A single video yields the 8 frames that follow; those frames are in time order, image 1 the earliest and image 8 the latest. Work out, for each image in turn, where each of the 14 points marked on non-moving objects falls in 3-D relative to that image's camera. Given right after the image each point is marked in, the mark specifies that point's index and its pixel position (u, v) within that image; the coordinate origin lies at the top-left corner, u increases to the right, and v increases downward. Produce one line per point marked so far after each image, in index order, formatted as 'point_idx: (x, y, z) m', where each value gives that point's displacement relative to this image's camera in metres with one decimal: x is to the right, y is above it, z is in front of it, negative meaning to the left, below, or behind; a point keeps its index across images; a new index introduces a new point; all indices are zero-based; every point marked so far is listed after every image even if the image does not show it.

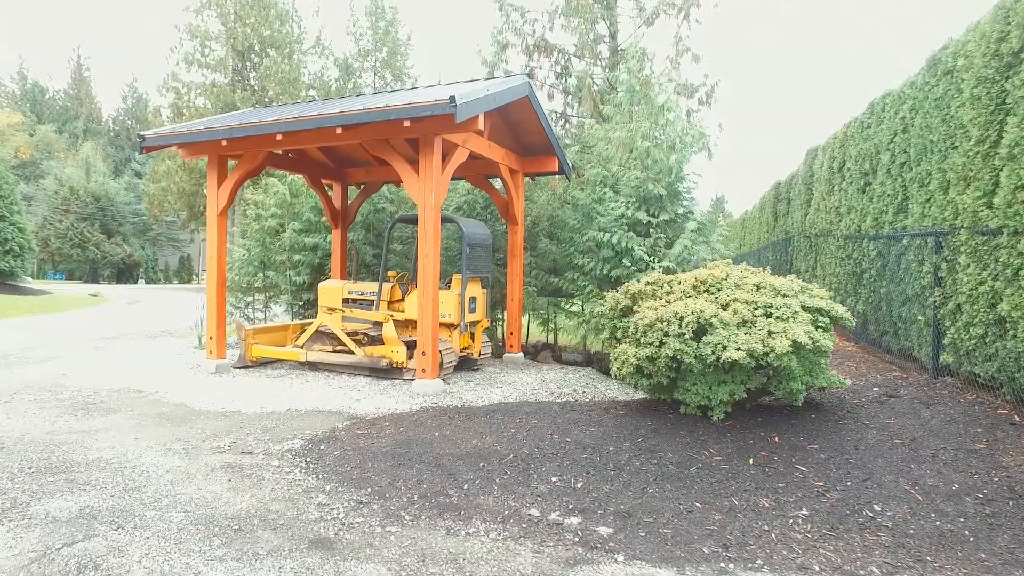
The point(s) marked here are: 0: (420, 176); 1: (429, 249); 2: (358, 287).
0: (-1.0, +1.2, +6.3) m
1: (-0.9, +0.4, +6.2) m
2: (-2.0, 0.0, +7.7) m
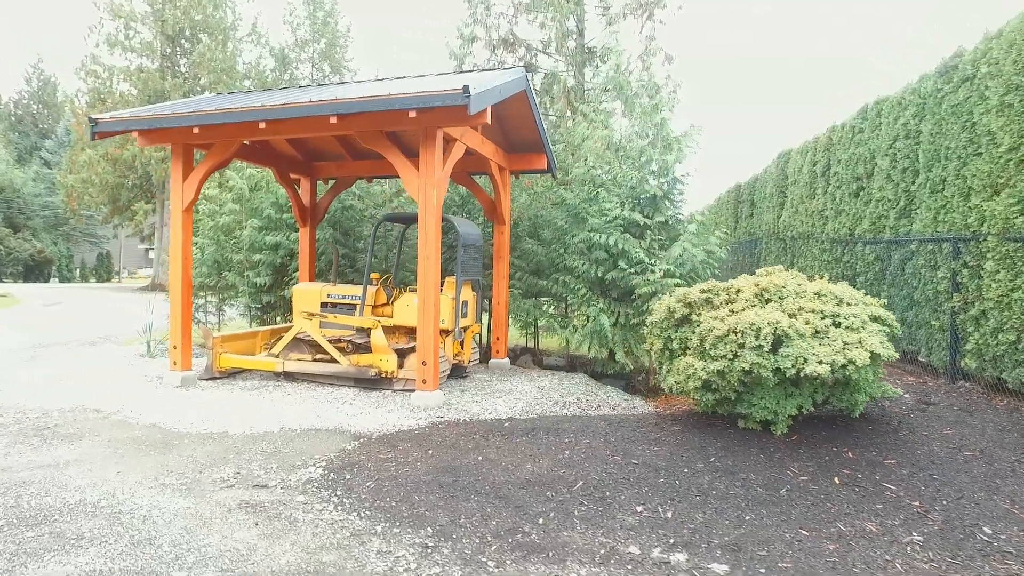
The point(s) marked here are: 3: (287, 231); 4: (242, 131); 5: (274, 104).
0: (-0.9, +1.2, +5.9) m
1: (-0.8, +0.4, +5.8) m
2: (-2.1, 0.0, +7.1) m
3: (-3.8, +1.0, +10.1) m
4: (-2.8, +1.6, +6.2) m
5: (-2.3, +1.8, +5.7) m
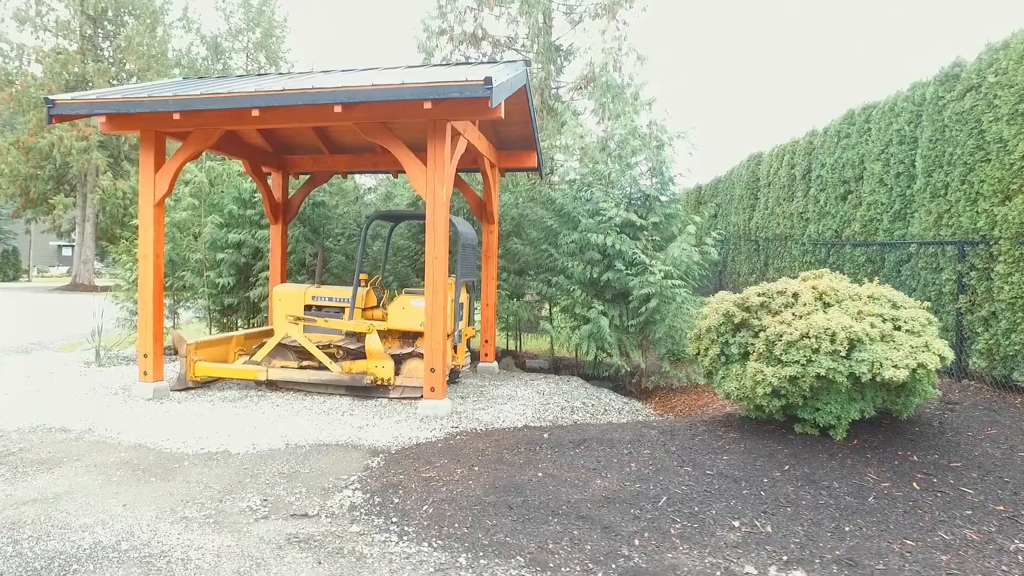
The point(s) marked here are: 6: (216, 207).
0: (-0.8, +1.1, +5.5) m
1: (-0.7, +0.3, +5.5) m
2: (-2.1, -0.1, +6.6) m
3: (-4.1, +0.9, +9.4) m
4: (-2.7, +1.6, +5.7) m
5: (-2.1, +1.7, +5.2) m
6: (-4.7, +1.3, +9.5) m
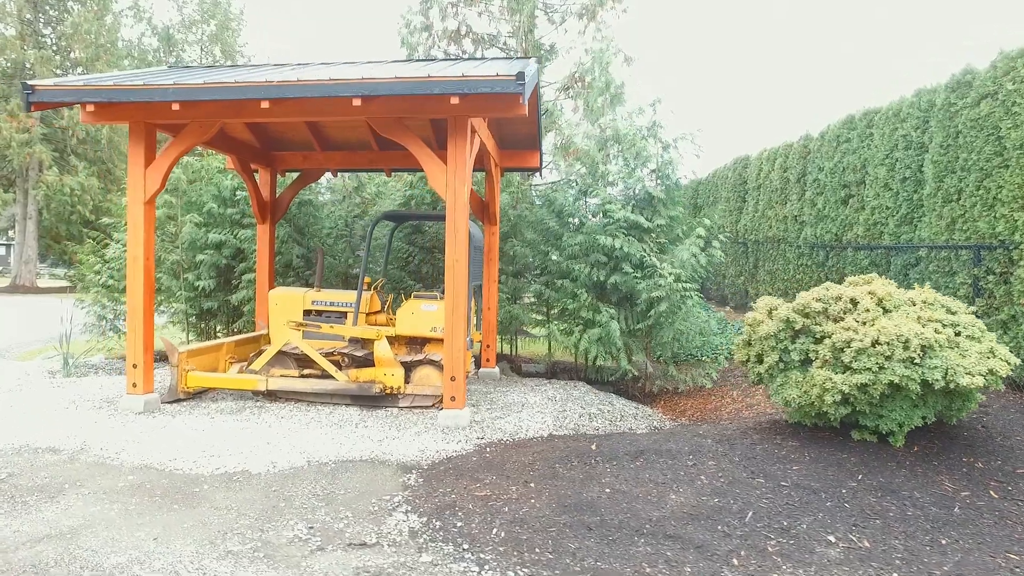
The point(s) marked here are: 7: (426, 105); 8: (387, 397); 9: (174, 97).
0: (-0.6, +1.1, +5.3) m
1: (-0.5, +0.3, +5.2) m
2: (-1.9, -0.1, +6.3) m
3: (-4.2, +0.9, +8.9) m
4: (-2.5, +1.6, +5.3) m
5: (-1.9, +1.7, +4.9) m
6: (-4.8, +1.3, +9.0) m
7: (-0.7, +1.6, +5.1) m
8: (-1.2, -1.1, +5.9) m
9: (-2.8, +1.6, +4.9) m
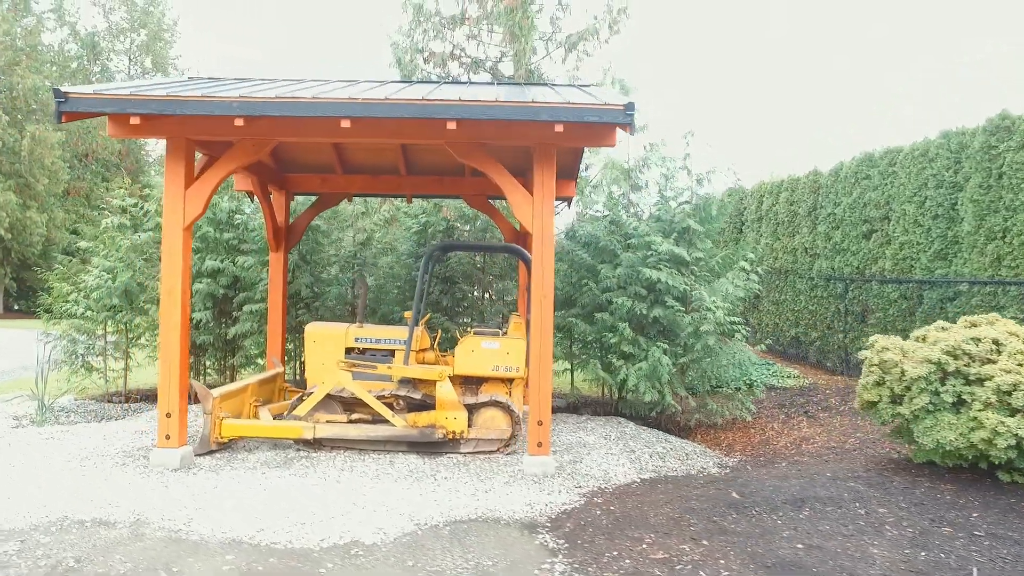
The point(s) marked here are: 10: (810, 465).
0: (+0.1, +0.8, +5.0) m
1: (+0.3, 0.0, +4.9) m
2: (-1.3, -0.4, +5.8) m
3: (-3.9, +0.4, +8.2) m
4: (-1.8, +1.3, +4.8) m
5: (-1.1, +1.4, +4.4) m
6: (-4.5, +0.8, +8.1) m
7: (0.0, +1.3, +4.8) m
8: (-0.6, -1.4, +5.4) m
9: (-2.0, +1.3, +4.4) m
10: (+2.5, -1.5, +5.0) m
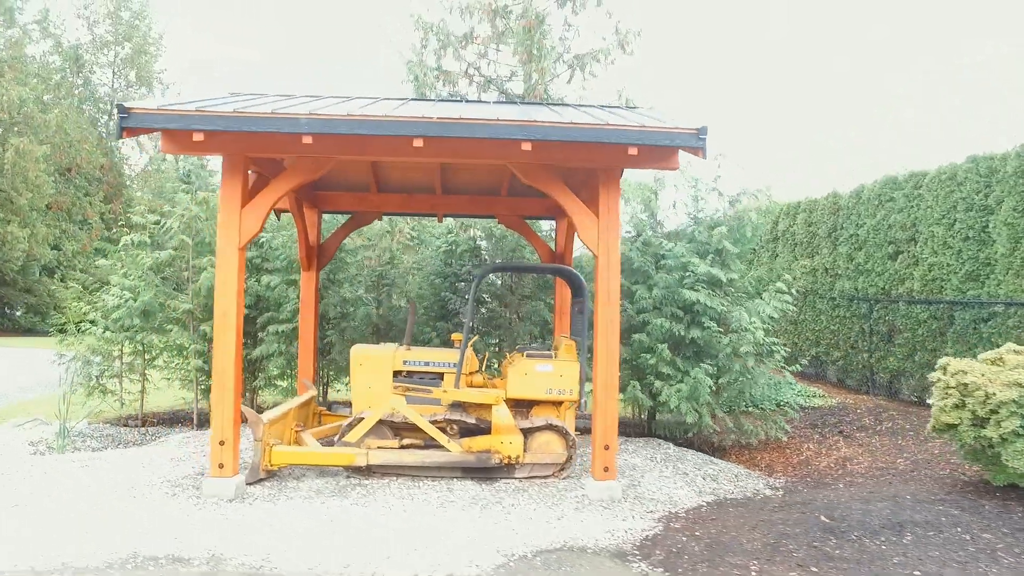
0: (+0.7, +0.6, +5.0) m
1: (+0.8, -0.2, +4.9) m
2: (-0.8, -0.6, +5.7) m
3: (-3.5, +0.2, +8.0) m
4: (-1.2, +1.1, +4.7) m
5: (-0.6, +1.2, +4.4) m
6: (-4.1, +0.6, +7.9) m
7: (+0.6, +1.1, +4.8) m
8: (-0.1, -1.6, +5.3) m
9: (-1.5, +1.2, +4.3) m
10: (+3.1, -1.7, +5.0) m
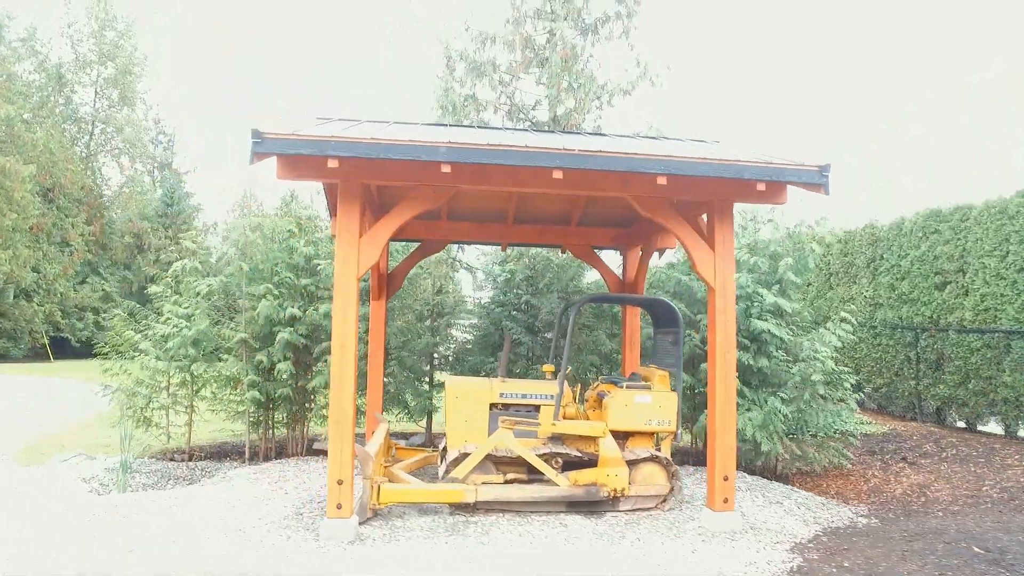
0: (+1.6, +0.3, +5.0) m
1: (+1.8, -0.4, +4.9) m
2: (+0.1, -0.9, +5.6) m
3: (-2.7, -0.2, +7.8) m
4: (-0.3, +0.9, +4.6) m
5: (+0.4, +1.0, +4.4) m
6: (-3.3, +0.2, +7.7) m
7: (+1.5, +0.8, +4.9) m
8: (+0.9, -1.9, +5.2) m
9: (-0.5, +0.9, +4.3) m
10: (+4.0, -1.9, +5.0) m
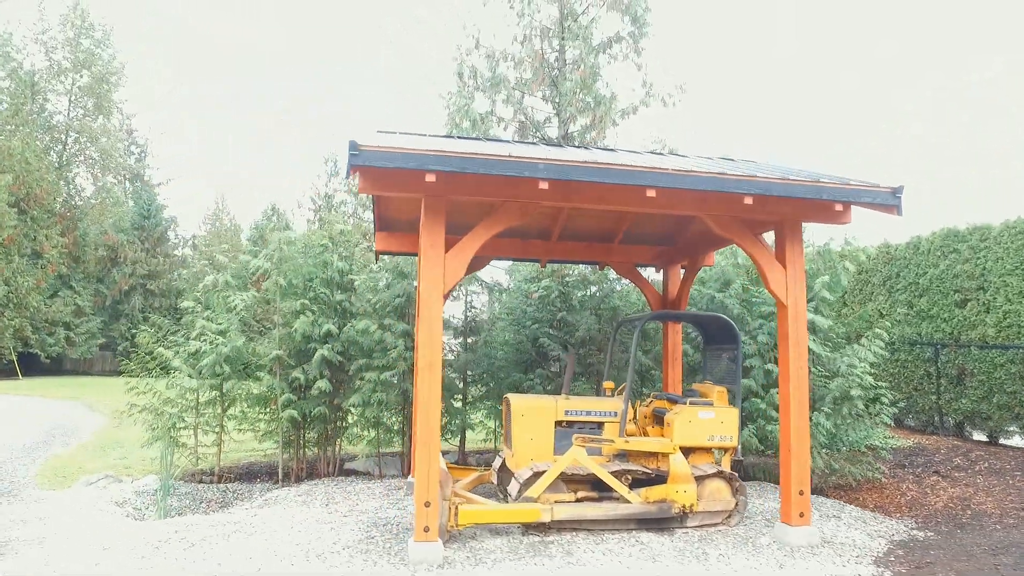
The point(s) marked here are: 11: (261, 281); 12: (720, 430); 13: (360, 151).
0: (+2.3, +0.2, +5.1) m
1: (+2.4, -0.6, +5.0) m
2: (+0.7, -1.1, +5.5) m
3: (-2.2, -0.4, +7.6) m
4: (+0.4, +0.7, +4.6) m
5: (+1.1, +0.9, +4.4) m
6: (-2.7, 0.0, +7.5) m
7: (+2.2, +0.7, +4.9) m
8: (+1.5, -2.0, +5.2) m
9: (+0.2, +0.8, +4.2) m
10: (+4.7, -2.1, +5.2) m
11: (-3.2, +0.1, +7.4) m
12: (+2.0, -1.3, +5.6) m
13: (-1.0, +0.9, +4.0) m
